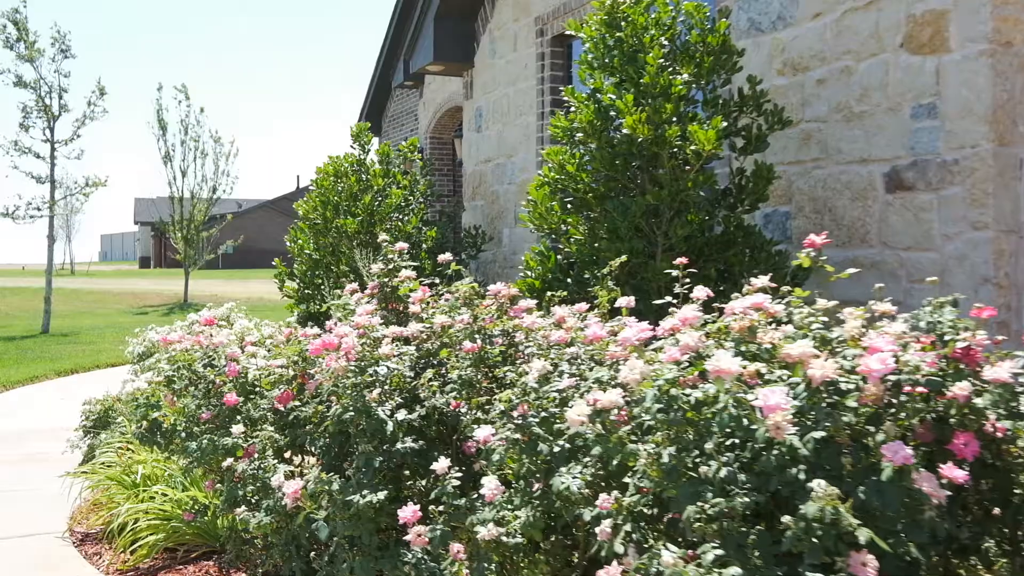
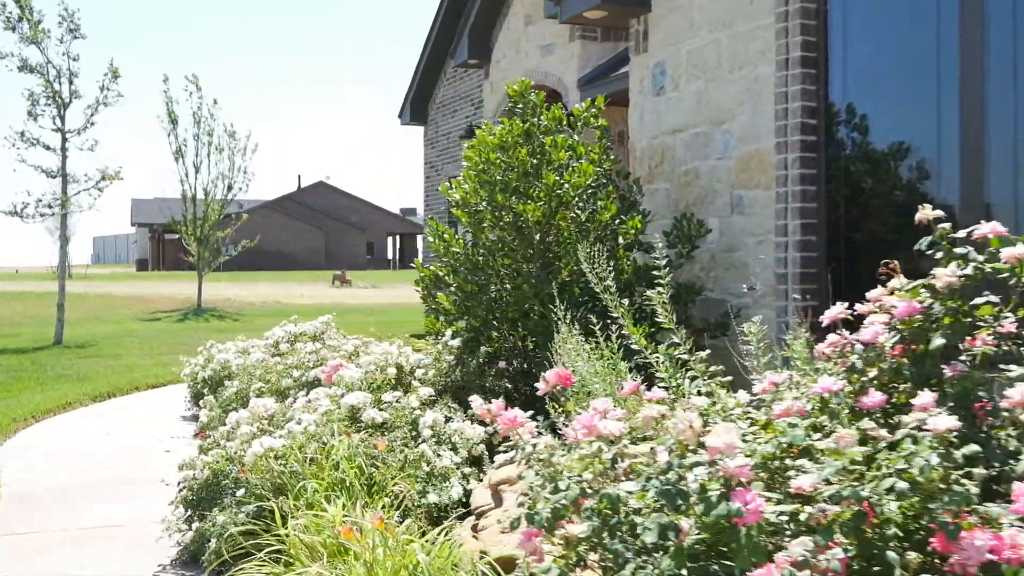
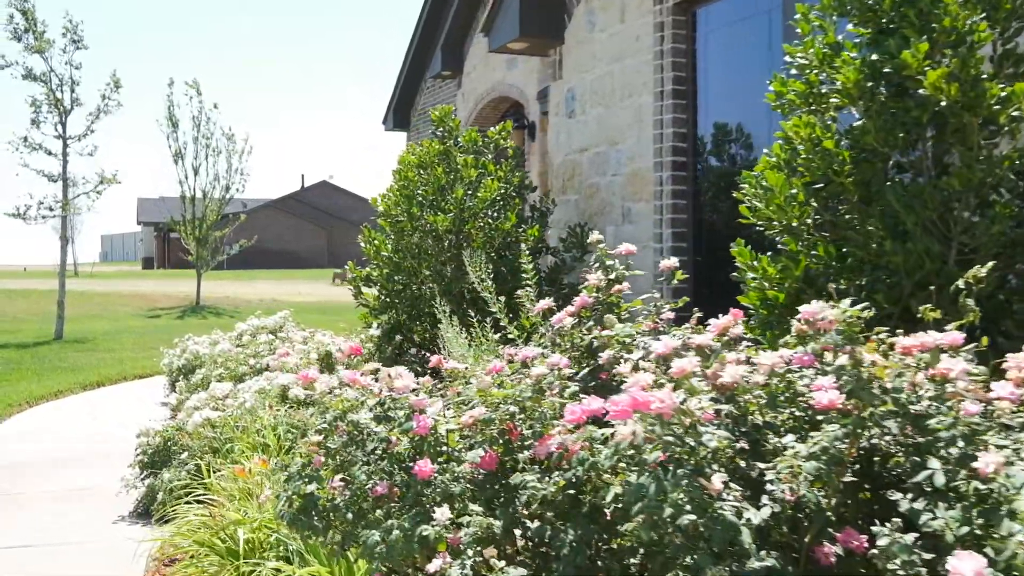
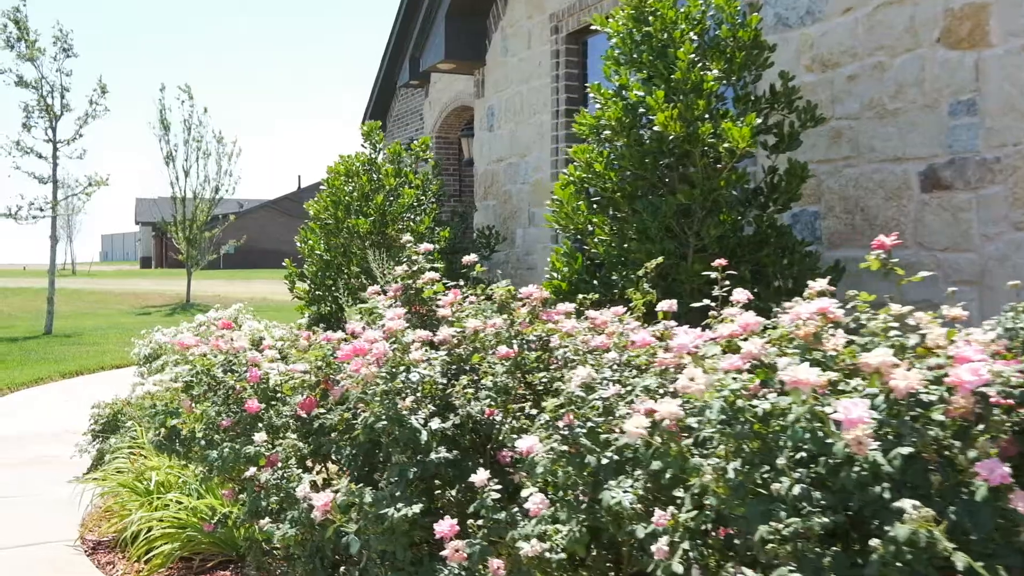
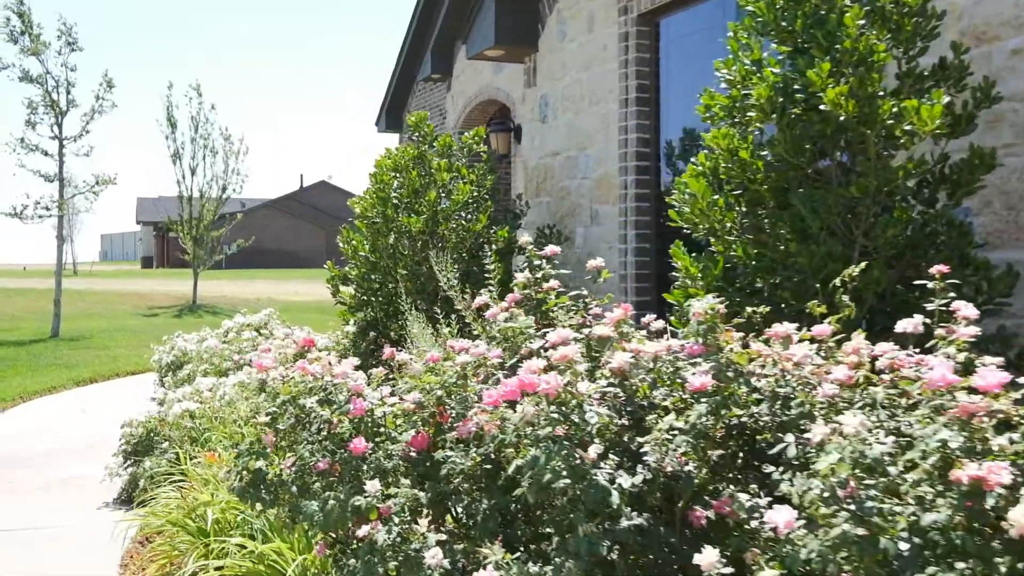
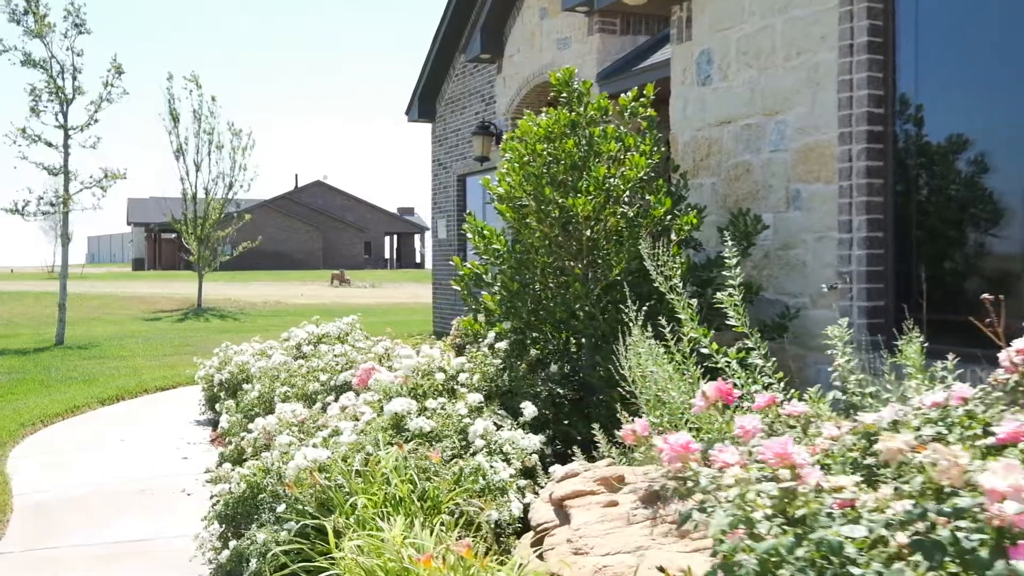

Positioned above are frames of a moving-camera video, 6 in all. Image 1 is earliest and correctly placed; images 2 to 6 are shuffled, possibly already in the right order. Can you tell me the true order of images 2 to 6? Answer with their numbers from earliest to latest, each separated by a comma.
4, 5, 3, 2, 6
